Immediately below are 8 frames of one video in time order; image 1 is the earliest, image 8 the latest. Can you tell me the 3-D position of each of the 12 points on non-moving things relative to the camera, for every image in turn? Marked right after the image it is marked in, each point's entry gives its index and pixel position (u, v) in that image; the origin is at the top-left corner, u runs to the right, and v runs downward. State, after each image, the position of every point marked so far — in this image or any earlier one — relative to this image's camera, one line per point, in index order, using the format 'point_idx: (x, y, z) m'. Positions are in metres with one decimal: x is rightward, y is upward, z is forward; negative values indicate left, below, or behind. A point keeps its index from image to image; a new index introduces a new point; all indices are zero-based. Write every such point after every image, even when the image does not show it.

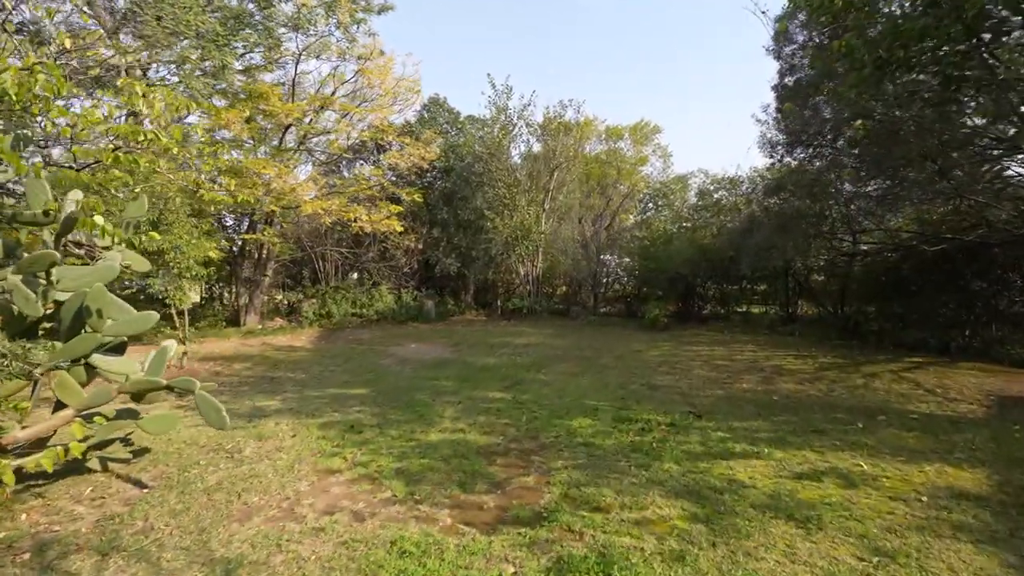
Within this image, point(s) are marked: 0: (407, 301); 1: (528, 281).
0: (-3.2, -0.4, +14.6) m
1: (+0.4, +0.2, +15.3) m
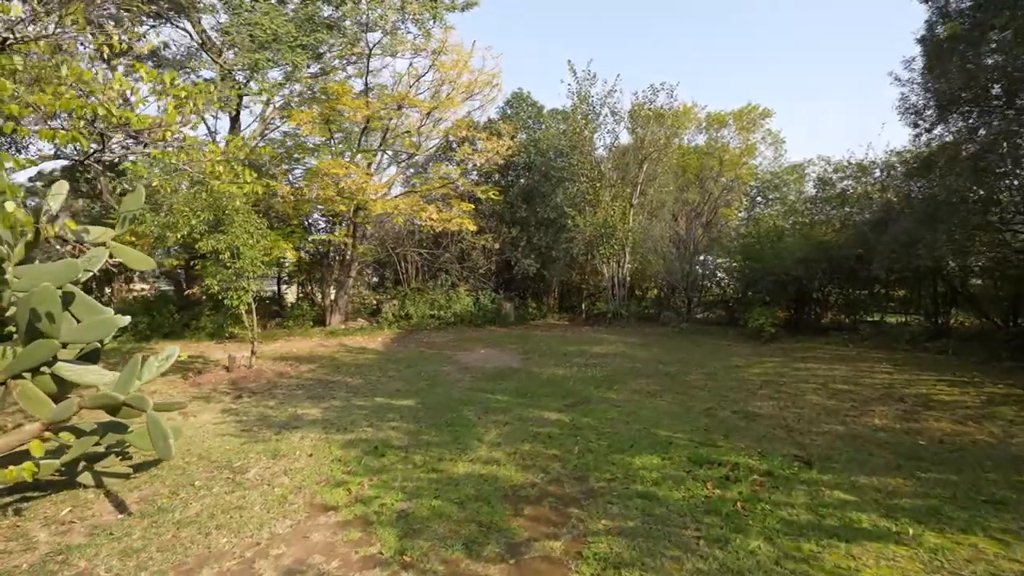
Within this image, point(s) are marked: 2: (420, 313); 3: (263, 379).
0: (-0.9, -0.4, +14.1) m
1: (+2.8, +0.1, +14.2) m
2: (-2.5, -0.7, +13.7) m
3: (-3.8, -1.4, +7.8) m
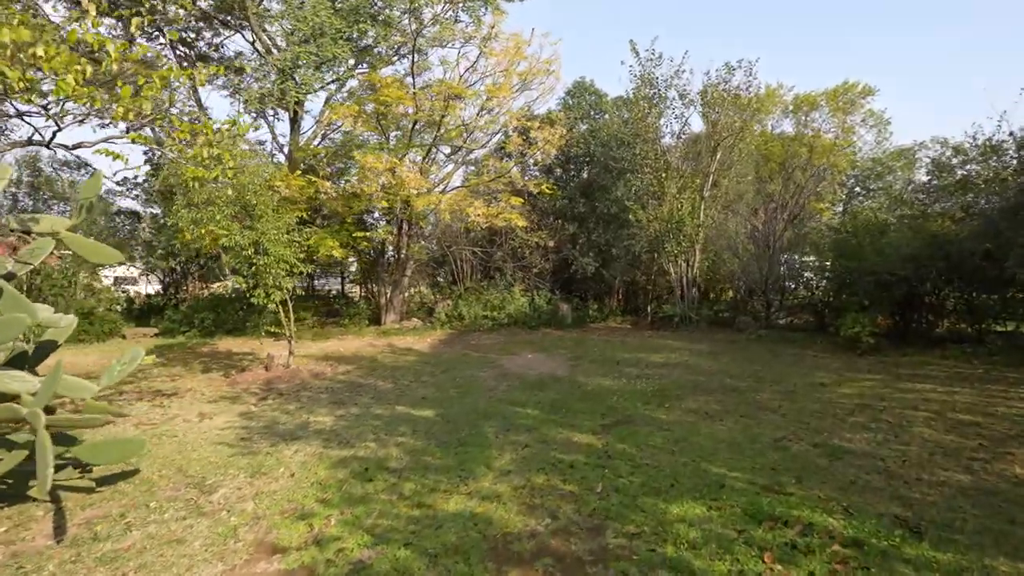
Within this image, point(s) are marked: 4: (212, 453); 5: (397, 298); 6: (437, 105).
0: (+0.6, -0.4, +13.4) m
1: (+4.2, +0.1, +12.9) m
2: (-1.0, -0.7, +13.2) m
3: (-3.2, -1.4, +7.6) m
4: (-2.5, -1.4, +4.2) m
5: (-3.1, -0.3, +13.7) m
6: (-1.7, +4.2, +11.6) m
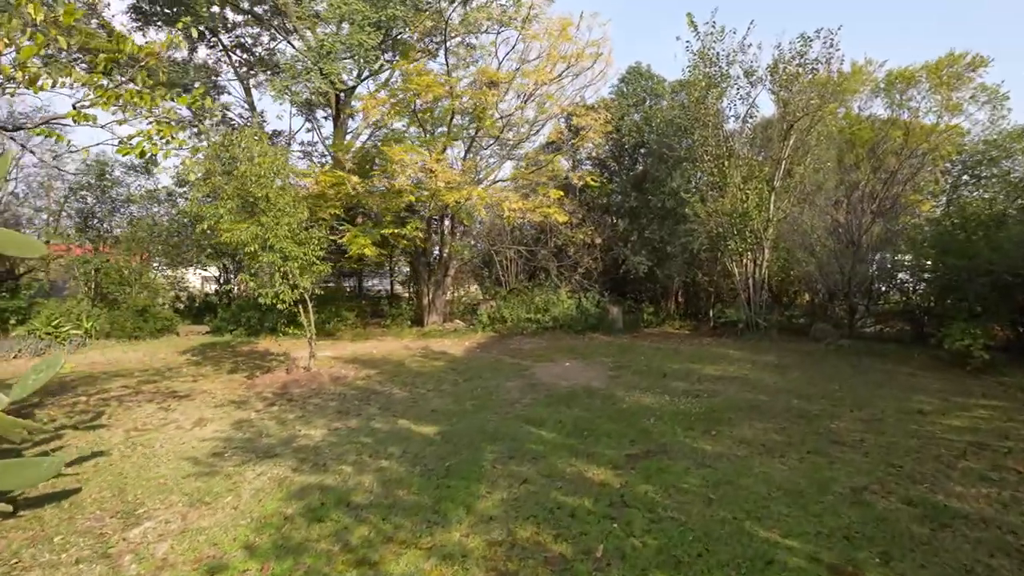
0: (+1.7, -0.5, +12.5) m
1: (+5.3, 0.0, +11.5) m
2: (+0.1, -0.7, +12.5) m
3: (-2.8, -1.3, +7.2) m
4: (-2.5, -1.3, +3.7) m
5: (-1.9, -0.3, +13.3) m
6: (-0.7, +4.2, +11.0) m
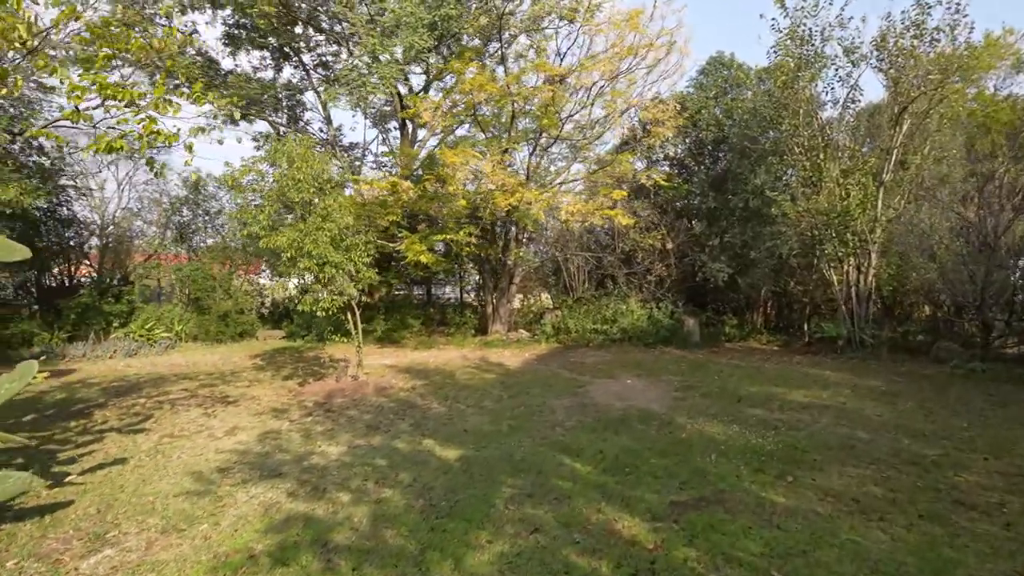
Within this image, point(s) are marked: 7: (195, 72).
0: (+3.2, -0.7, +11.5) m
1: (+6.6, -0.2, +10.0) m
2: (+1.6, -0.9, +11.8) m
3: (-2.1, -1.4, +7.0) m
4: (-2.4, -1.4, +3.5) m
5: (-0.2, -0.5, +12.9) m
6: (+0.6, +4.0, +10.5) m
7: (-8.2, +5.5, +12.7) m
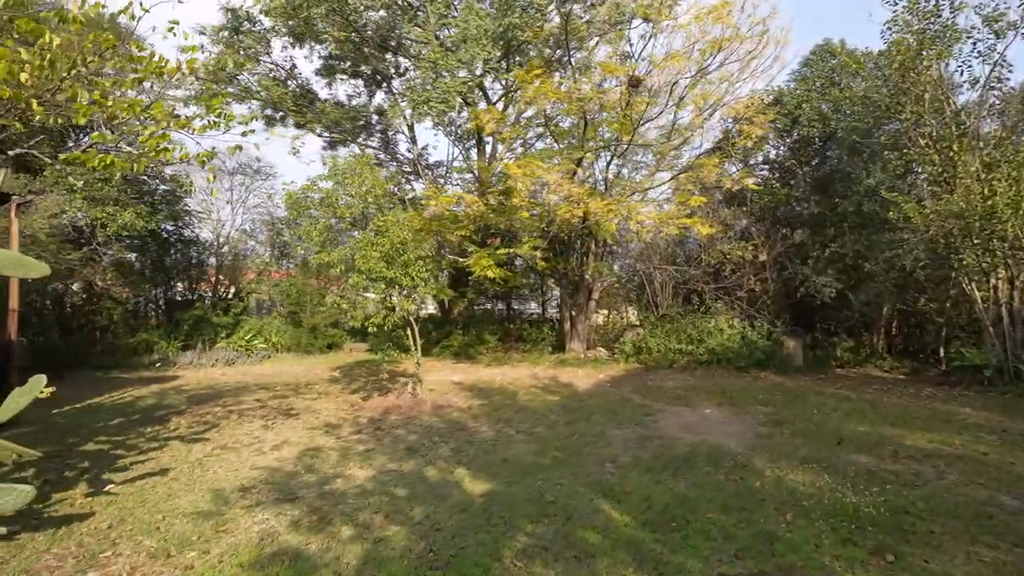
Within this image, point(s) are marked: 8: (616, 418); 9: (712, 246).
0: (+4.8, -1.0, +10.2) m
1: (+7.8, -0.5, +8.2) m
2: (+3.2, -1.3, +10.8) m
3: (-1.4, -1.7, +6.8) m
4: (-2.3, -1.5, +3.5) m
5: (+1.7, -0.9, +12.3) m
6: (+2.0, +3.7, +10.0) m
7: (-6.2, +5.1, +13.8) m
8: (+1.3, -1.6, +6.3) m
9: (+4.3, +0.9, +11.1) m
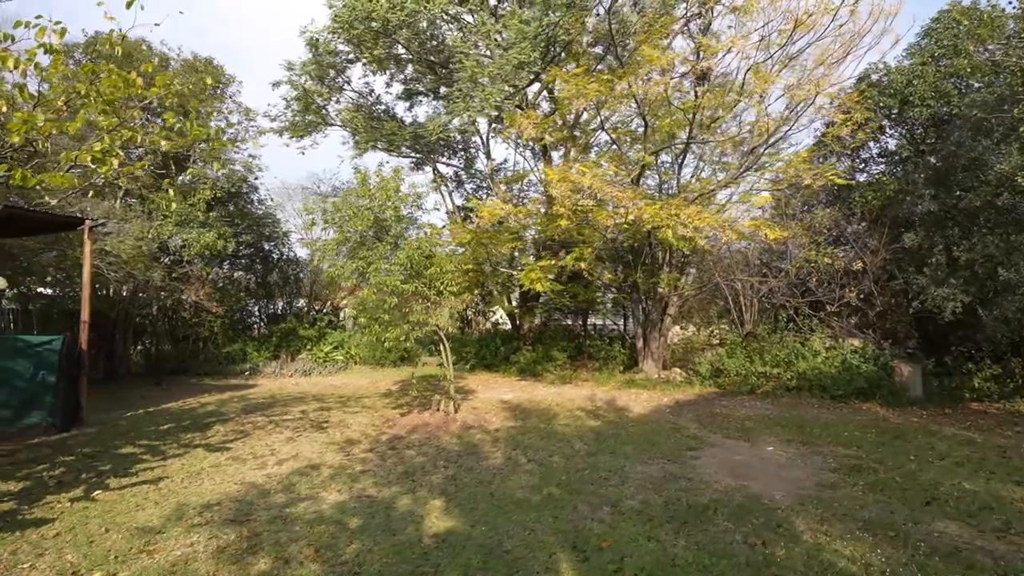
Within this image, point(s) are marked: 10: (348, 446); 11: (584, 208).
0: (+5.7, -1.3, +8.6) m
1: (+8.2, -0.6, +6.0) m
2: (+4.4, -1.5, +9.5) m
3: (-1.0, -1.8, +6.6) m
4: (-2.6, -1.6, +3.5) m
5: (+3.1, -1.2, +11.3) m
6: (+3.0, +3.4, +9.1) m
7: (-4.2, +4.7, +14.6) m
8: (+1.5, -1.8, +5.5) m
9: (+5.5, +0.6, +9.6) m
10: (-1.9, -1.8, +5.9) m
11: (+1.5, +1.4, +9.7) m
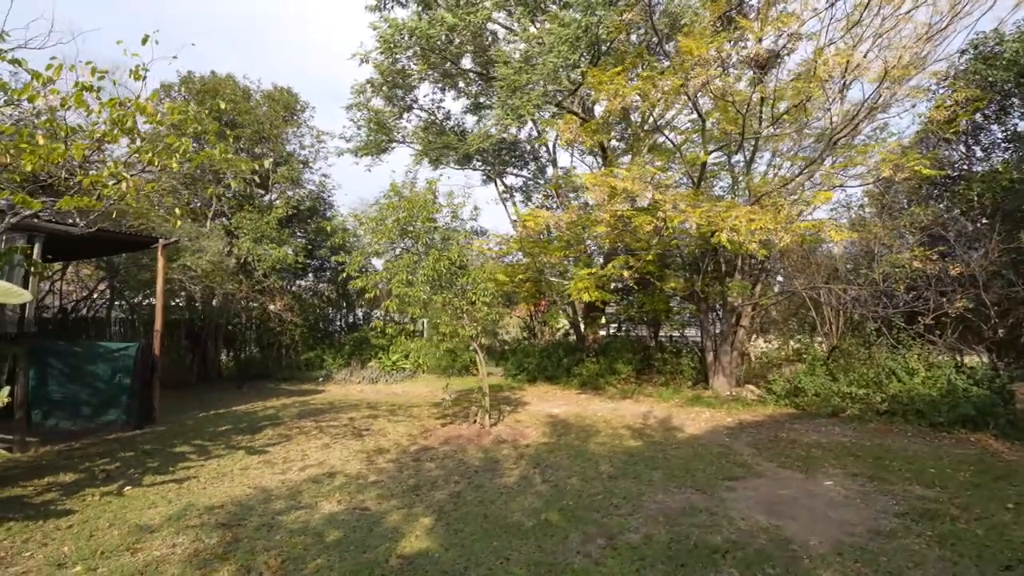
0: (+6.4, -1.4, +7.3) m
1: (+8.3, -0.7, +4.3) m
2: (+5.2, -1.7, +8.4) m
3: (-0.6, -2.0, +6.5) m
4: (-2.7, -1.7, +3.7) m
5: (+4.3, -1.4, +10.4) m
6: (+3.7, +3.3, +8.3) m
7: (-2.4, +4.4, +15.0) m
8: (+1.7, -1.9, +5.0) m
9: (+6.3, +0.5, +8.4) m
10: (-1.6, -2.0, +6.0) m
11: (+2.4, +1.2, +9.2) m
